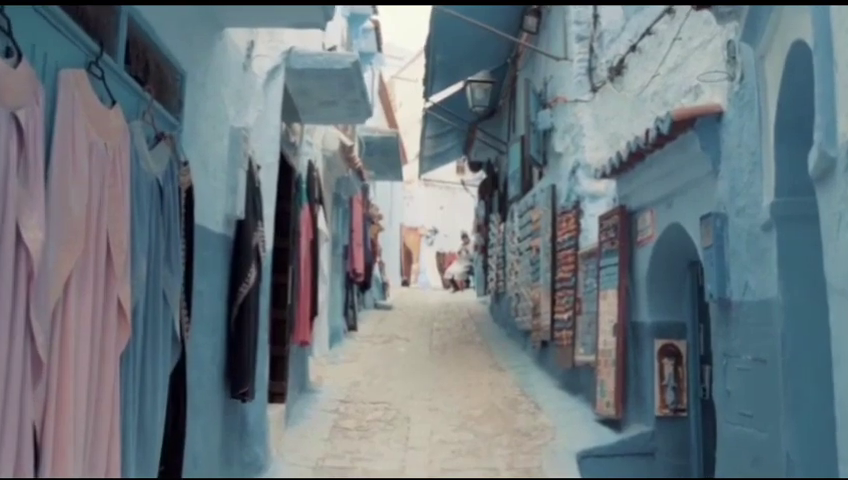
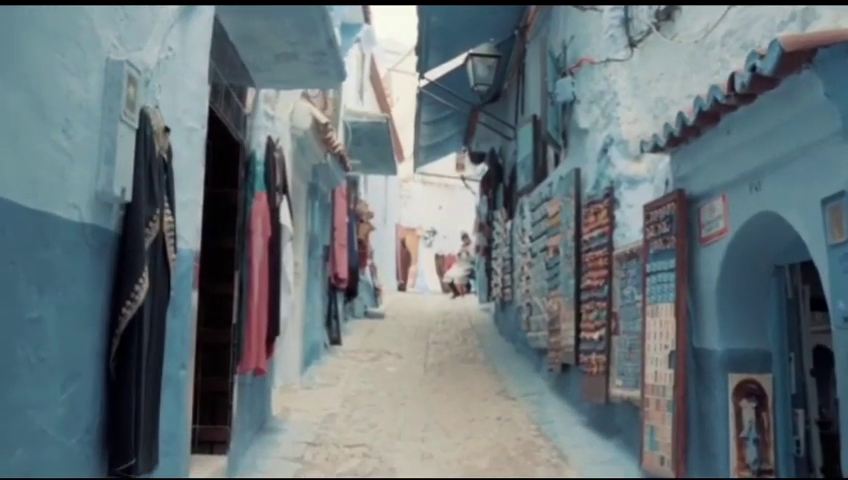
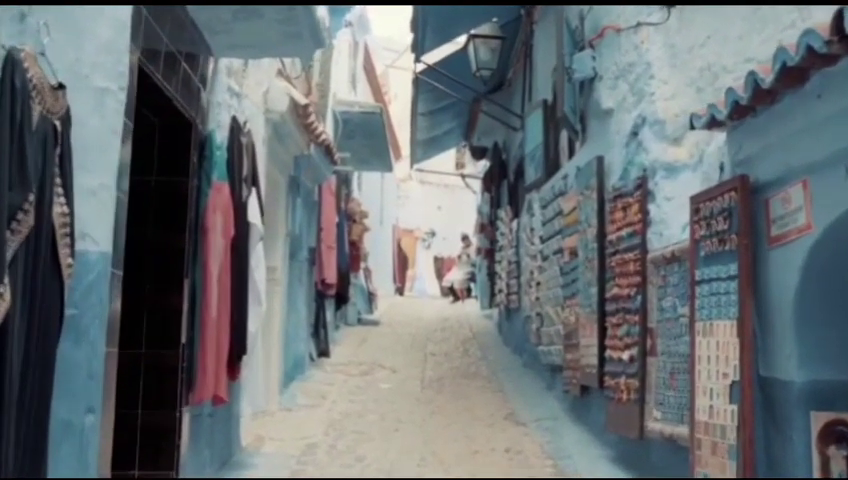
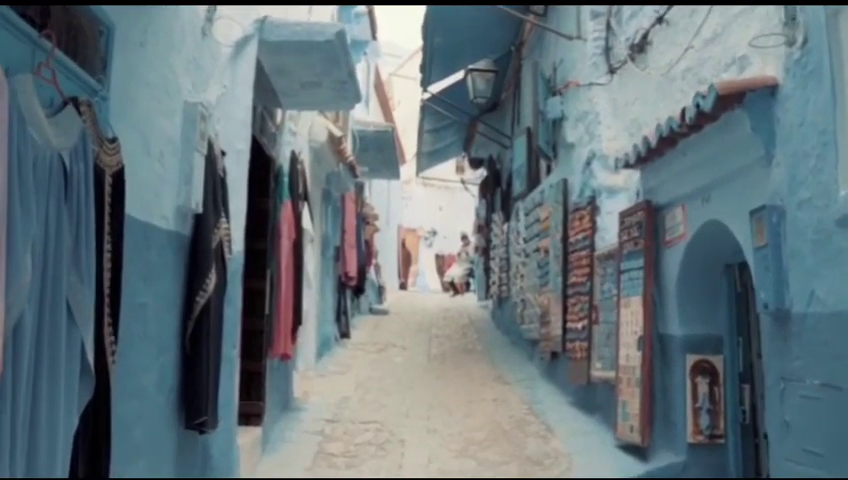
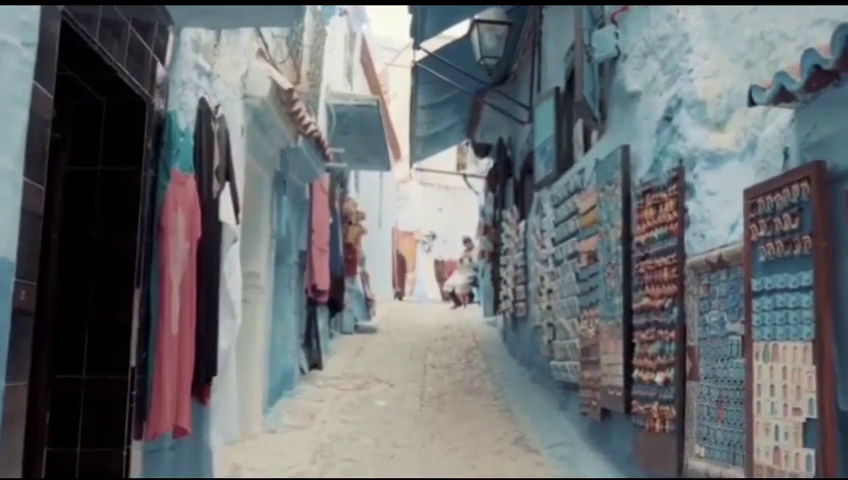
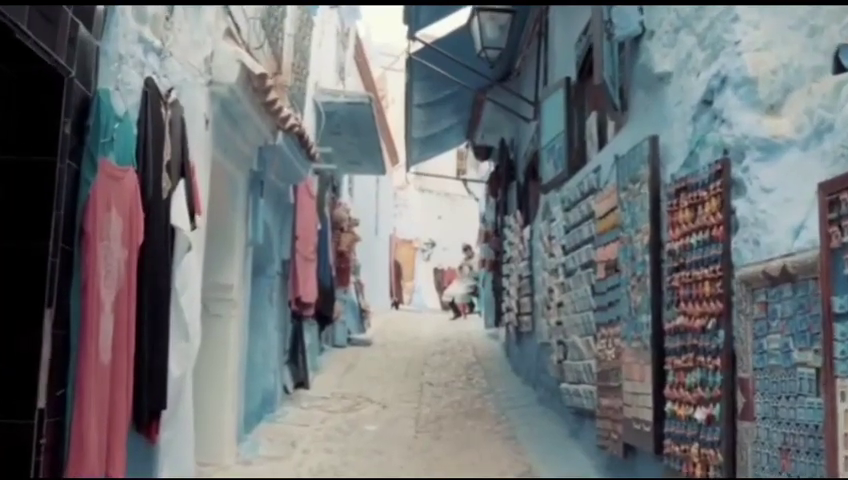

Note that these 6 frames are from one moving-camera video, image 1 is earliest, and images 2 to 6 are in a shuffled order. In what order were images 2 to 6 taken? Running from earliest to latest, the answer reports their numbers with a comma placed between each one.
4, 2, 3, 5, 6
